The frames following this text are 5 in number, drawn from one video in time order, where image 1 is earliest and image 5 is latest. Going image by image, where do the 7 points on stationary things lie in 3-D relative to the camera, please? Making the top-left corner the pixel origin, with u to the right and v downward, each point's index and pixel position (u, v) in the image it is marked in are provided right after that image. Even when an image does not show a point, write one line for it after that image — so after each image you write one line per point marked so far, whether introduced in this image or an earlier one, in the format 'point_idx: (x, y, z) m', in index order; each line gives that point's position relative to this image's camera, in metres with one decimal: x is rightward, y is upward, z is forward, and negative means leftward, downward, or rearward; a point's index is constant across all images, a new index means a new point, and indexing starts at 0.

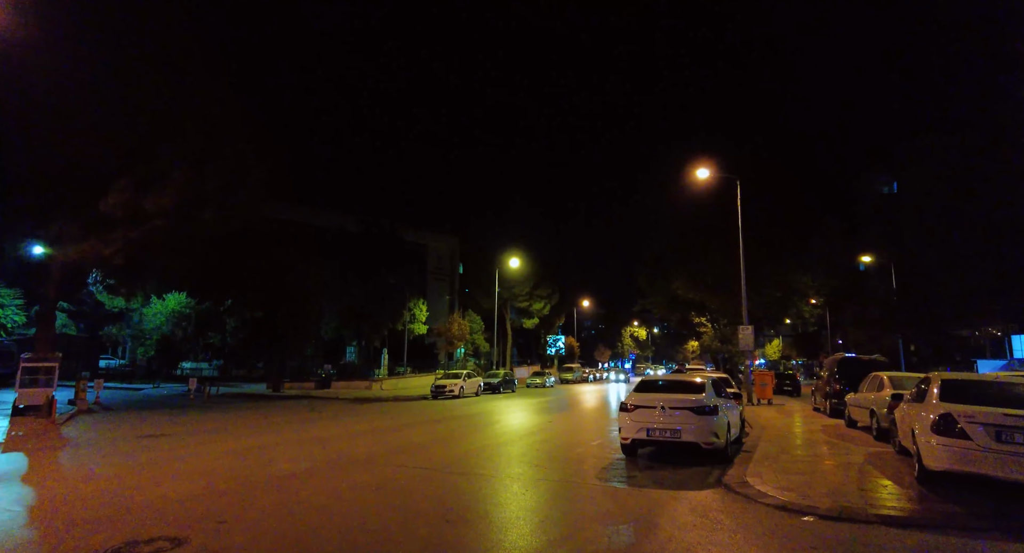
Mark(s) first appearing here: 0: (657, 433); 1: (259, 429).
0: (+2.3, -2.5, +9.3) m
1: (-8.8, -5.5, +19.9) m
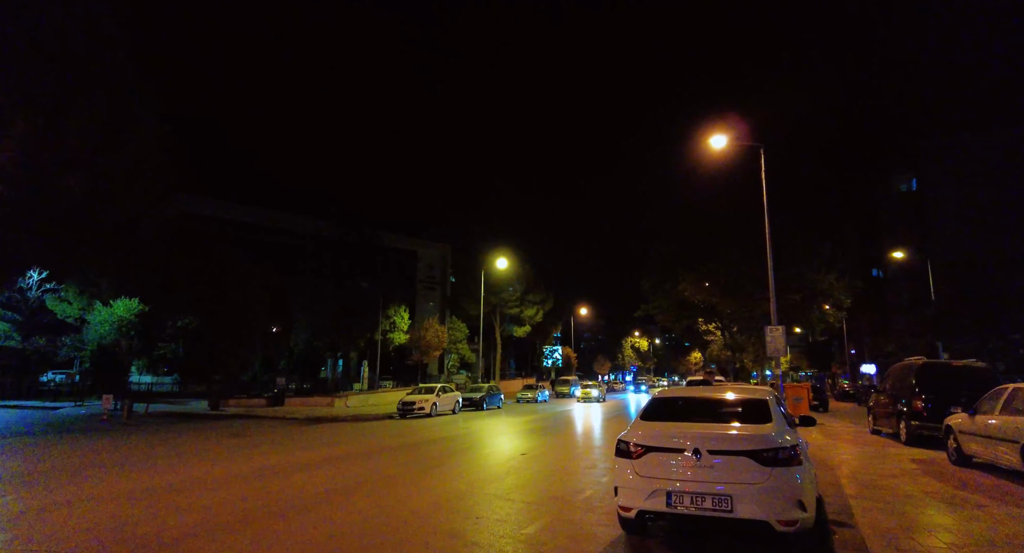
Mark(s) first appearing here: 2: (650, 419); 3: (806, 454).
0: (+1.5, -1.9, +4.9) m
1: (-9.6, -5.2, +15.5) m
2: (+1.4, -1.5, +6.0) m
3: (+2.8, -1.7, +5.4) m
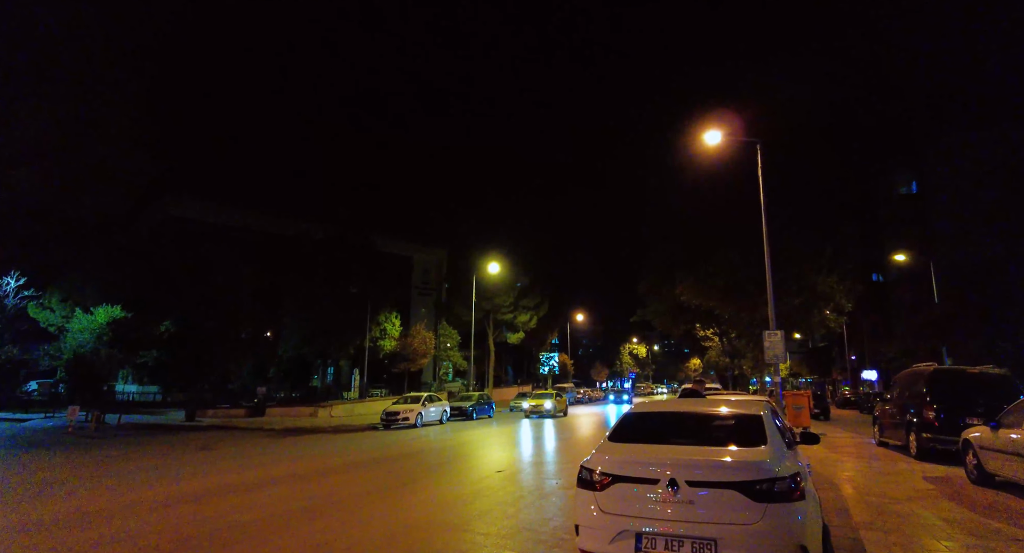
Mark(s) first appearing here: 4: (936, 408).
0: (+1.0, -1.8, +4.0) m
1: (-10.1, -5.3, +14.5) m
2: (+1.0, -1.4, +5.0) m
3: (+2.3, -1.6, +4.5) m
4: (+8.0, -2.5, +10.9) m
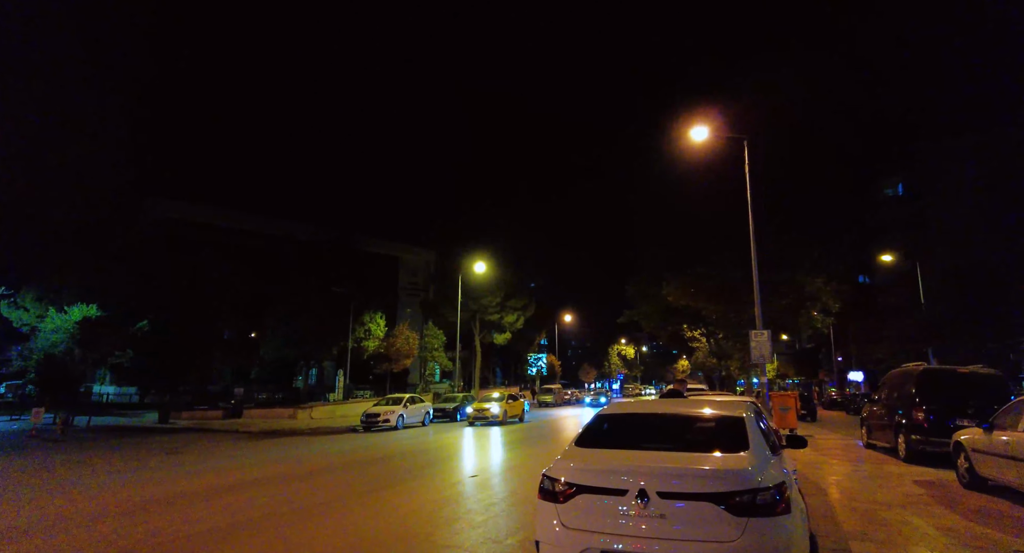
0: (+0.7, -1.8, +3.5) m
1: (-10.6, -5.2, +13.8) m
2: (+0.6, -1.3, +4.6) m
3: (+2.0, -1.5, +4.1) m
4: (+7.6, -2.4, +10.6) m
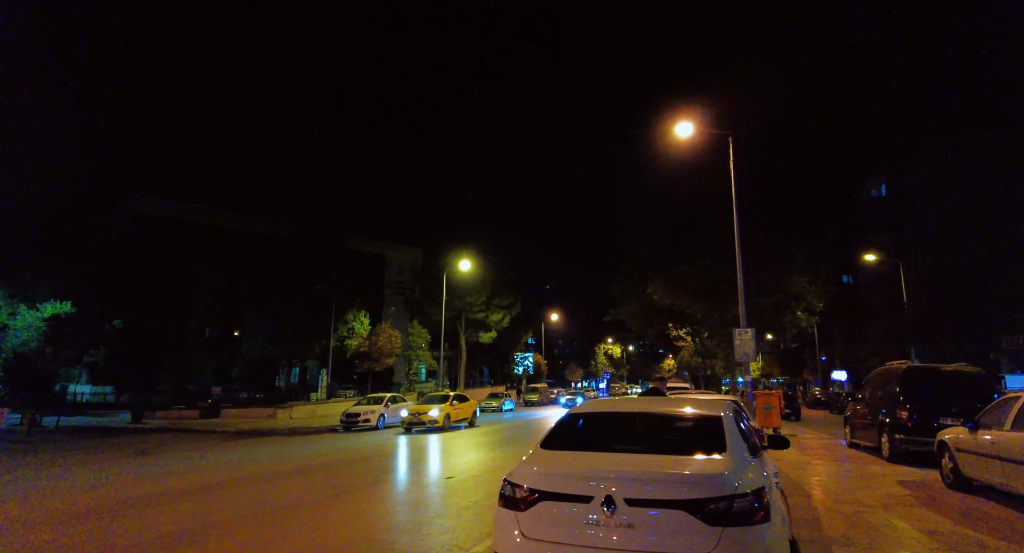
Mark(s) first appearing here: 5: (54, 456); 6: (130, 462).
0: (+0.5, -1.7, +3.2) m
1: (-11.0, -5.1, +13.3) m
2: (+0.4, -1.3, +4.3) m
3: (+1.7, -1.5, +3.8) m
4: (+7.2, -2.4, +10.4) m
5: (-14.2, -5.6, +17.8) m
6: (-11.5, -5.6, +17.5) m
